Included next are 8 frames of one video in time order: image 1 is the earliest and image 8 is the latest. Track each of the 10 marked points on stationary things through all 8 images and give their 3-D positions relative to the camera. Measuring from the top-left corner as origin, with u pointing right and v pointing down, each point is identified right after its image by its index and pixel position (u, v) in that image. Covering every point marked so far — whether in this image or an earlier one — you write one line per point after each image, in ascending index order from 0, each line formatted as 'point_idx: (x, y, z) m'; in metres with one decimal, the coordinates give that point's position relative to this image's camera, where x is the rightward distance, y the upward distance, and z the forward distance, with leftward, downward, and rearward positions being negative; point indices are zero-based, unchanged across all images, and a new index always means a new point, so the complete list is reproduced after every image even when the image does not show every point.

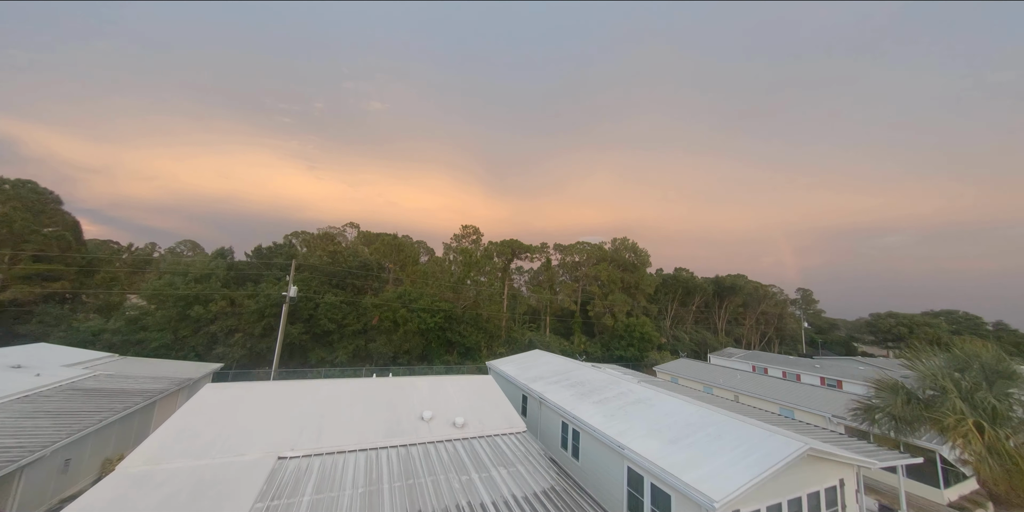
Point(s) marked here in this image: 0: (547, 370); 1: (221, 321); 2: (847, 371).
0: (+1.5, -4.9, +12.7) m
1: (-15.3, -3.4, +15.8) m
2: (+22.0, -7.7, +19.5) m
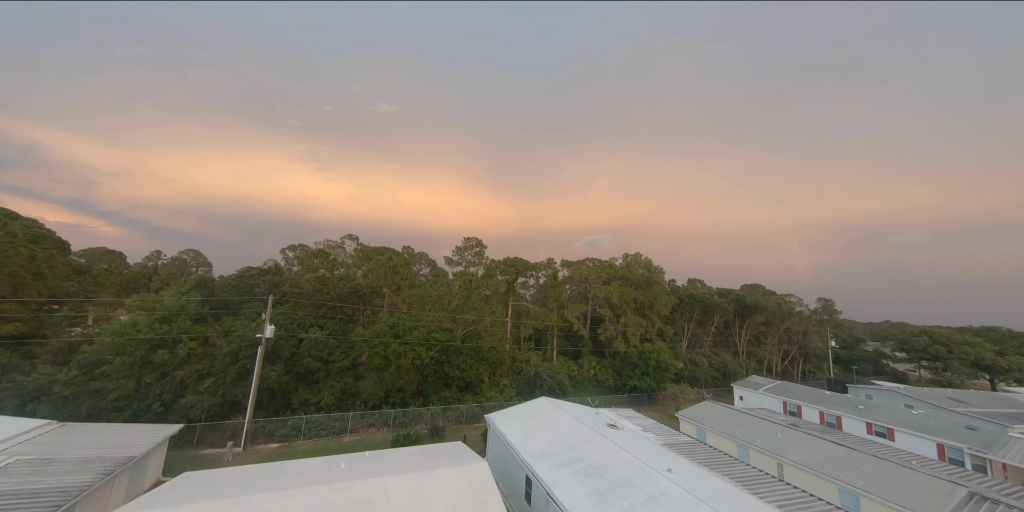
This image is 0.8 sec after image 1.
0: (+1.5, -6.6, +10.8) m
1: (-15.2, -5.2, +14.2) m
2: (+22.2, -9.4, +17.1) m
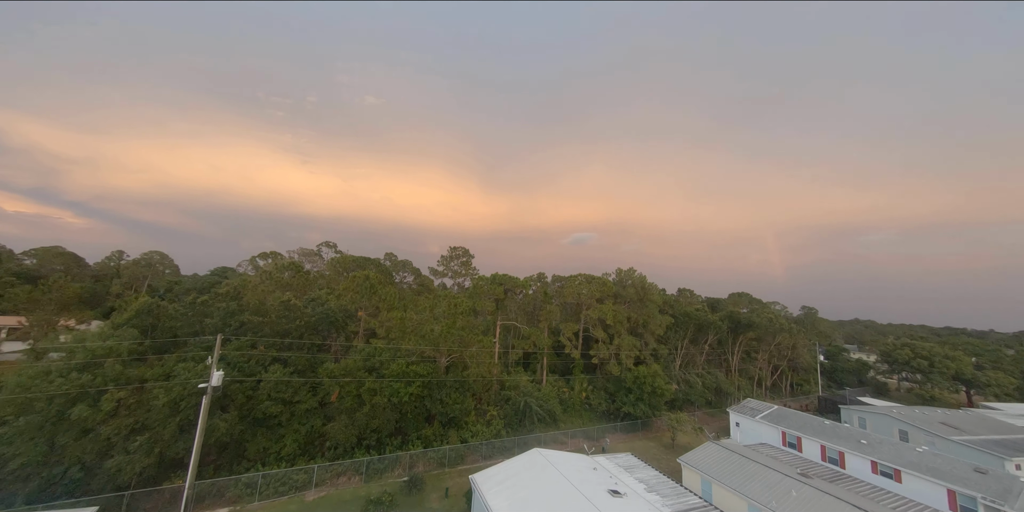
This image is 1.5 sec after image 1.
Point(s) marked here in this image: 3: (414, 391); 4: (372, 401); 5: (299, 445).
0: (+1.2, -8.1, +9.2) m
1: (-15.7, -6.5, +11.9) m
2: (+21.5, -11.1, +16.4) m
3: (-5.6, -7.7, +17.1) m
4: (-7.5, -7.8, +16.2) m
5: (-10.6, -9.4, +14.9) m
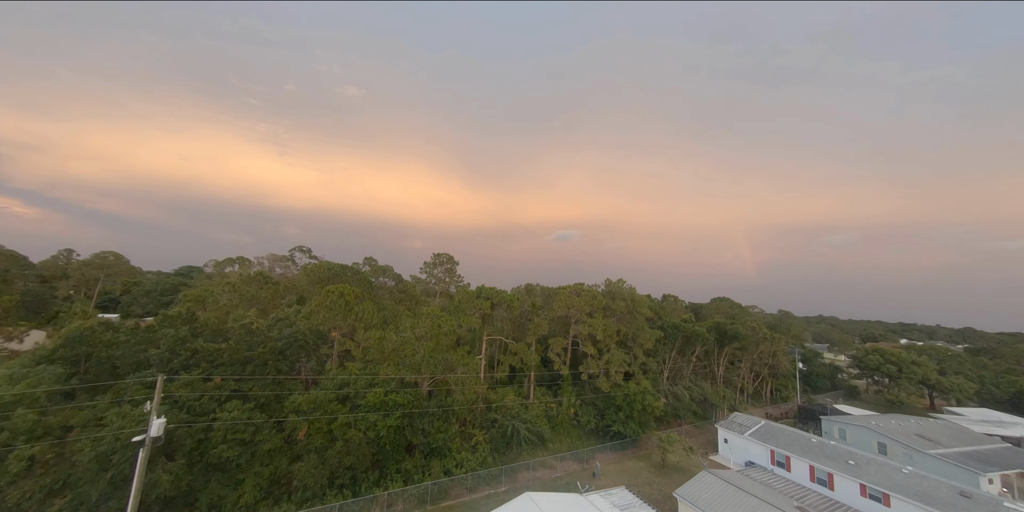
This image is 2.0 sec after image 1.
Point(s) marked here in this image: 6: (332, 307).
0: (+0.9, -9.3, +8.2) m
1: (-16.0, -7.5, +10.0) m
2: (+20.9, -12.3, +16.4) m
3: (-6.2, -8.7, +15.7) m
4: (-8.1, -8.8, +14.7) m
5: (-11.2, -10.4, +13.3) m
6: (-11.2, -3.2, +18.5) m
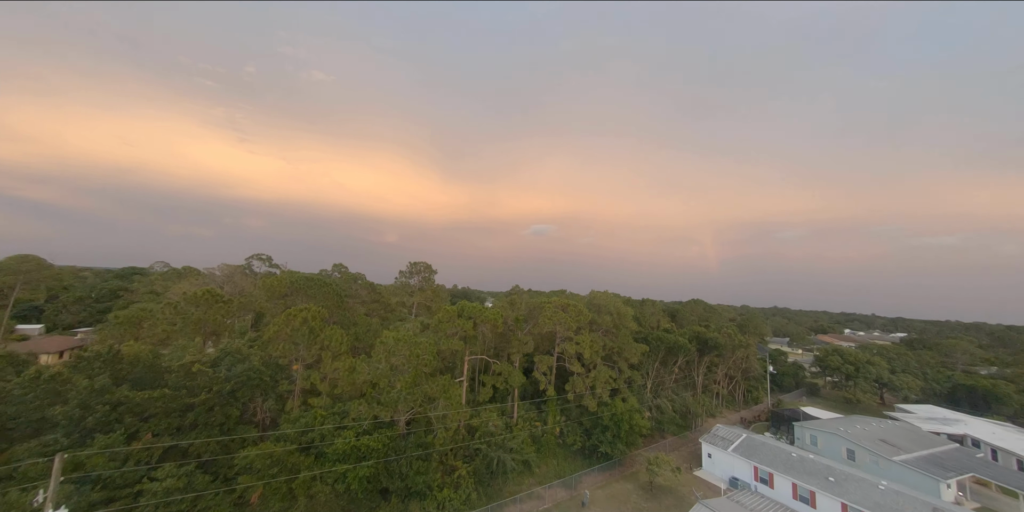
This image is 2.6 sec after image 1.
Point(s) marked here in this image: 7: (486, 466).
0: (+0.9, -10.6, +7.0) m
1: (-16.1, -8.8, +7.5) m
2: (+20.1, -13.6, +16.8) m
3: (-6.8, -9.9, +13.9) m
4: (-8.6, -10.1, +12.8) m
5: (-11.5, -11.7, +11.2) m
6: (-12.0, -4.4, +16.3) m
7: (-1.6, -13.4, +18.9) m
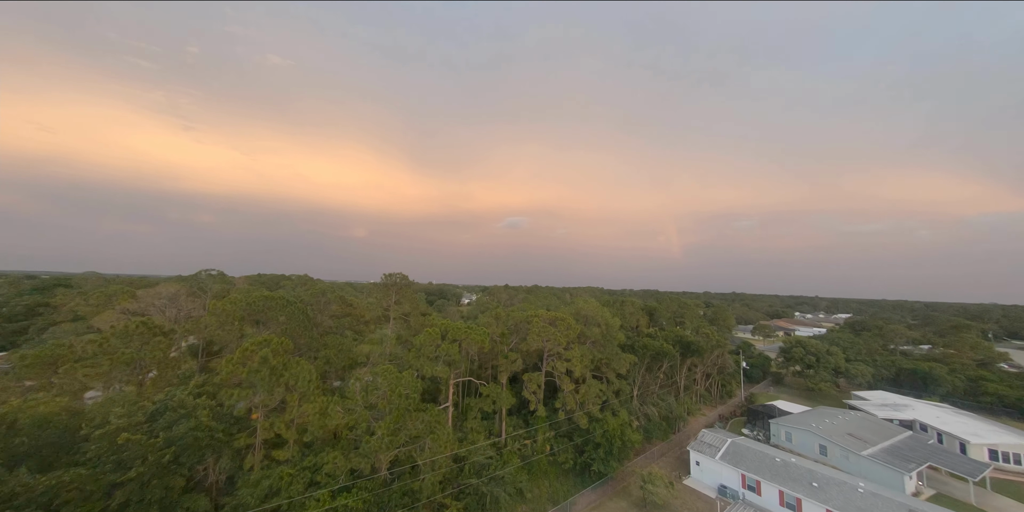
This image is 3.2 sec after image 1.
0: (+1.4, -12.0, +6.0) m
1: (-15.6, -10.6, +5.0) m
2: (+19.8, -14.4, +17.4) m
3: (-6.8, -11.3, +12.2) m
4: (-8.6, -11.5, +10.9) m
5: (-11.3, -13.3, +9.1) m
6: (-12.3, -5.9, +14.0) m
7: (-2.0, -14.6, +17.7) m
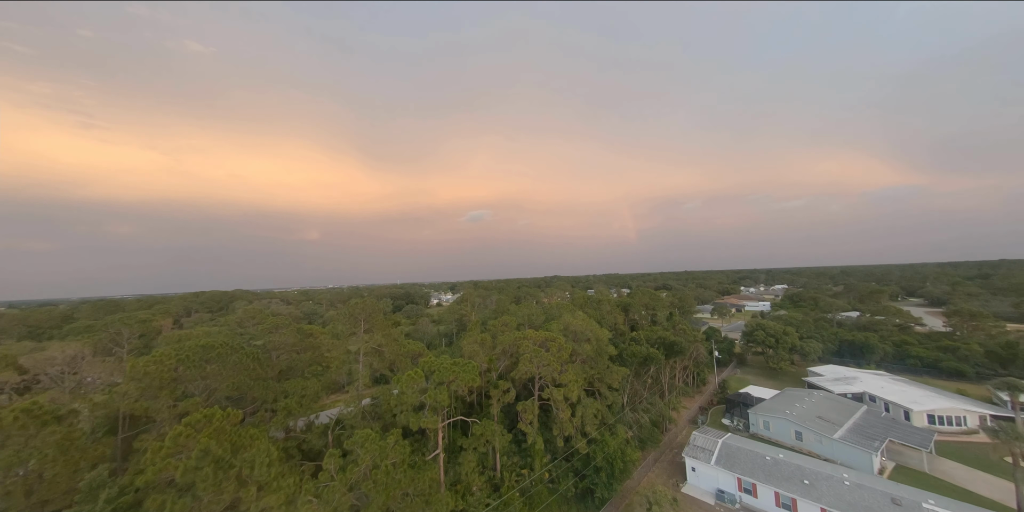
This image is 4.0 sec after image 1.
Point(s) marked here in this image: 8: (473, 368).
0: (+3.0, -13.8, +4.7) m
1: (-13.9, -13.5, +1.8) m
2: (+20.1, -14.7, +18.2) m
3: (-5.9, -13.5, +10.0) m
4: (-7.5, -13.9, +8.5) m
5: (-9.9, -15.8, +6.4) m
6: (-11.9, -8.4, +10.9) m
7: (-1.6, -16.3, +16.0) m
8: (-2.4, -6.8, +18.7) m
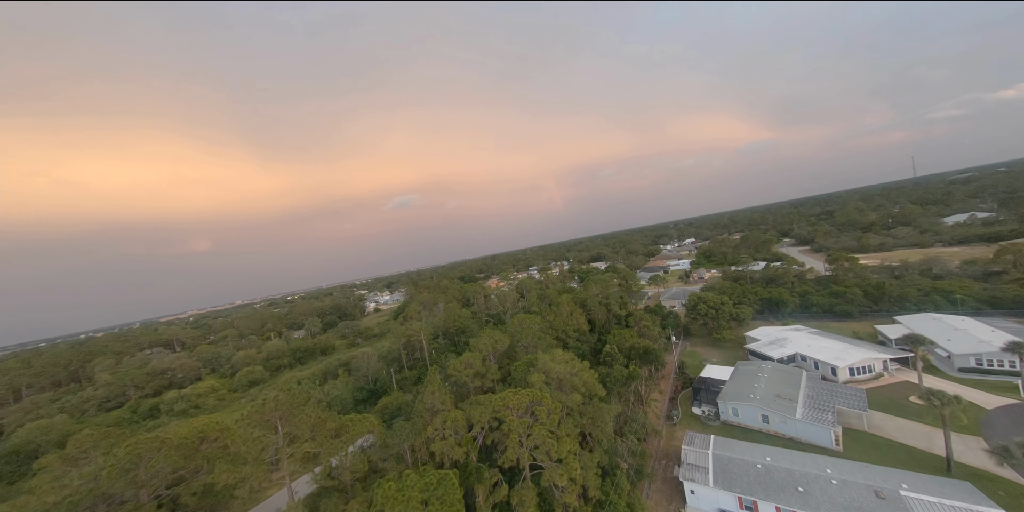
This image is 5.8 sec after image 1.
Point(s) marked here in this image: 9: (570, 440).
0: (+6.3, -17.5, +2.0) m
1: (-9.5, -19.7, -4.3) m
2: (+20.2, -15.3, +18.6) m
3: (-3.5, -18.2, +5.2) m
4: (-4.6, -18.8, +3.5) m
5: (-6.3, -21.2, +1.2) m
6: (-10.1, -13.9, +4.6) m
7: (-0.2, -20.0, +12.3) m
8: (-2.7, -10.6, +13.9) m
9: (+3.5, -11.4, +18.8) m
